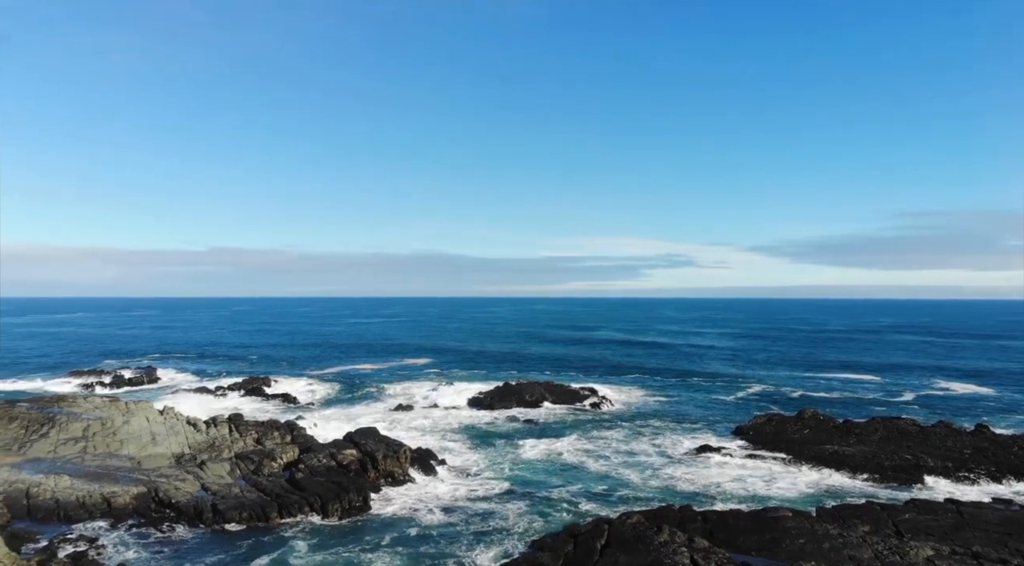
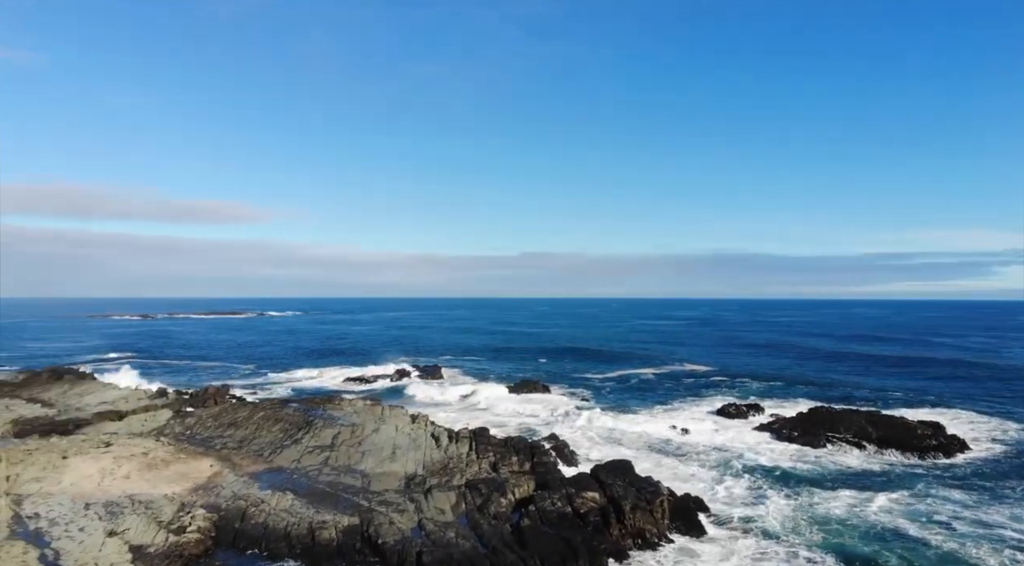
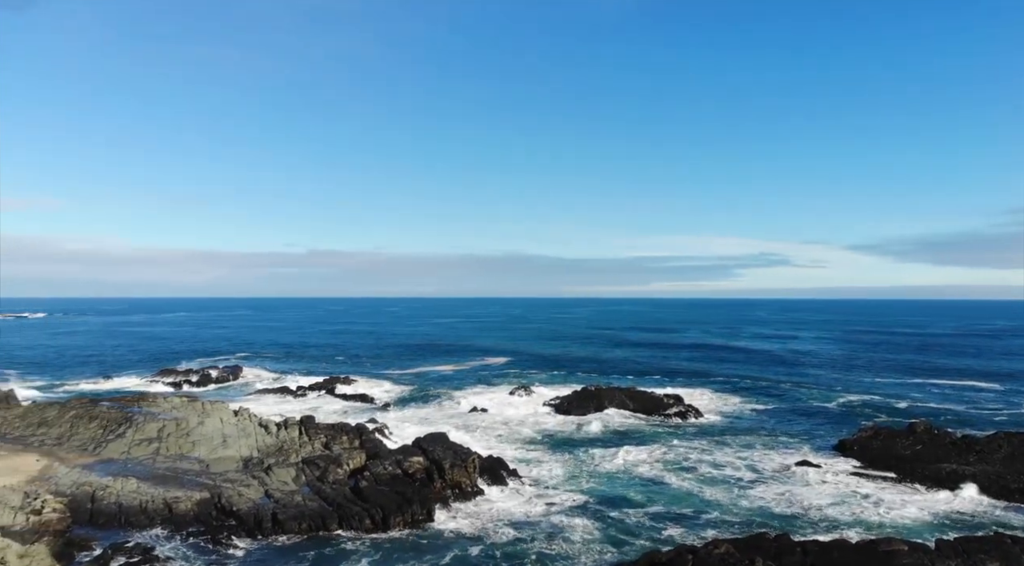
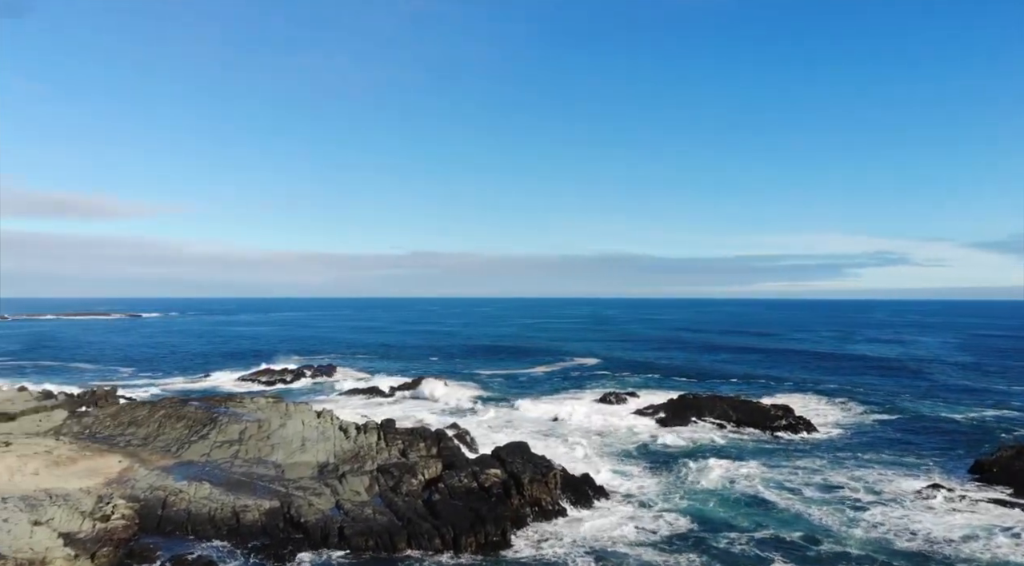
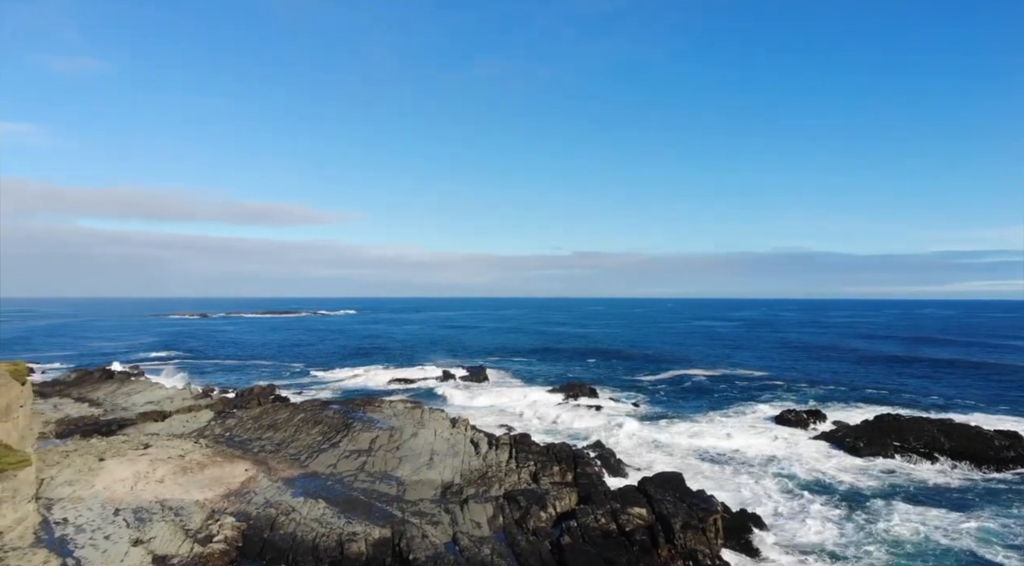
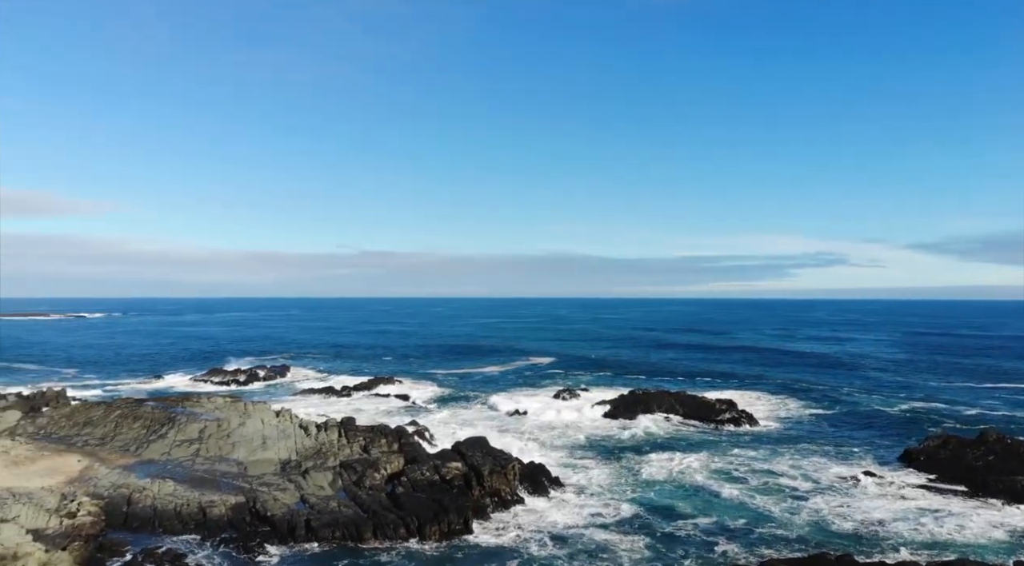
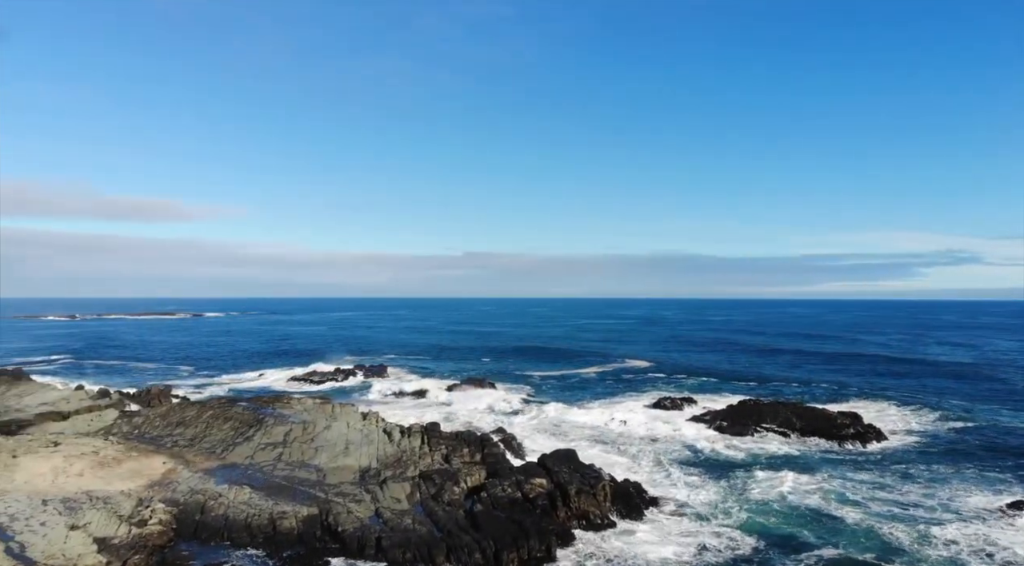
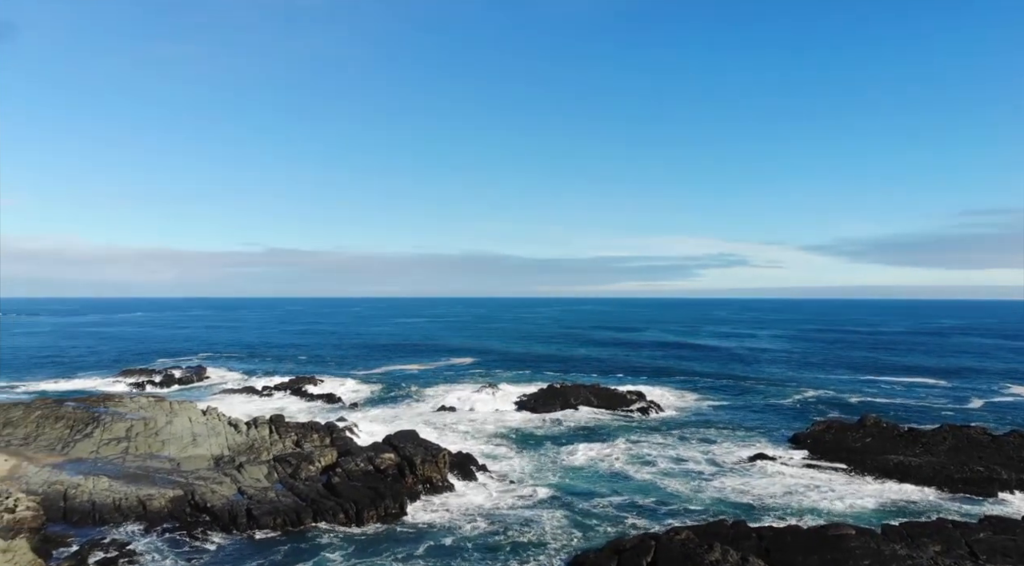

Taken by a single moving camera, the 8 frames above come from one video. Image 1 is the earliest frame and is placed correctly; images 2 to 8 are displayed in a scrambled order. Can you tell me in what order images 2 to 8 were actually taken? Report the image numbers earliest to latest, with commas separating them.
8, 3, 6, 4, 7, 2, 5
